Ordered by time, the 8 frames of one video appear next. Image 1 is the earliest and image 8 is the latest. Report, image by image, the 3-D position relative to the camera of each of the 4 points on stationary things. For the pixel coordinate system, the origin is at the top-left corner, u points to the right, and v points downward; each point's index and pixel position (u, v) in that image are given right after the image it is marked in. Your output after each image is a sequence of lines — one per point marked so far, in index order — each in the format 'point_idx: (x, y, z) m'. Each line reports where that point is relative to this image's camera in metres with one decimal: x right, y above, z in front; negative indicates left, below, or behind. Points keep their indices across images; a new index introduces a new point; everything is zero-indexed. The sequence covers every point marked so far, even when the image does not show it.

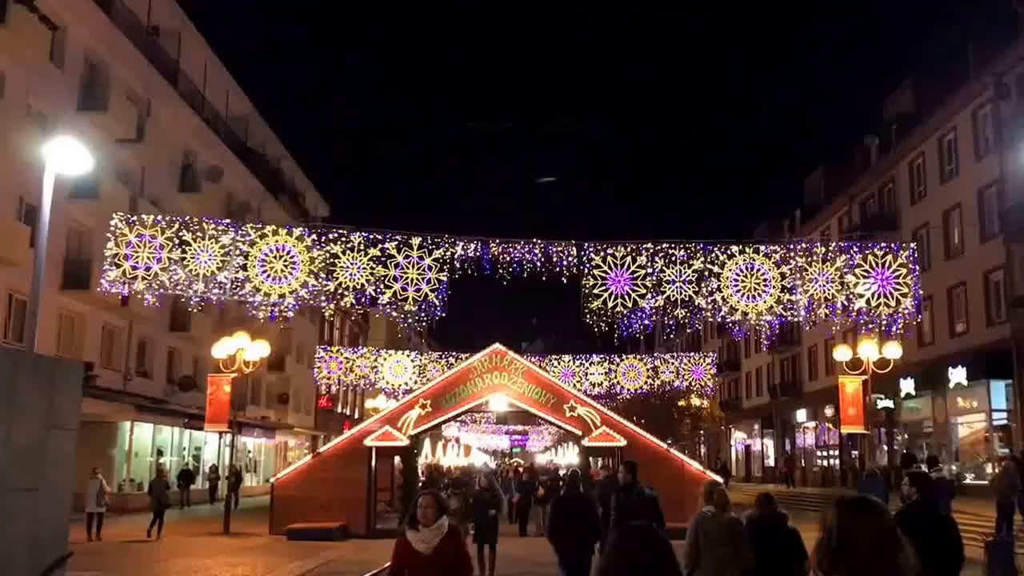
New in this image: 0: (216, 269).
0: (-4.8, +0.3, +18.1) m
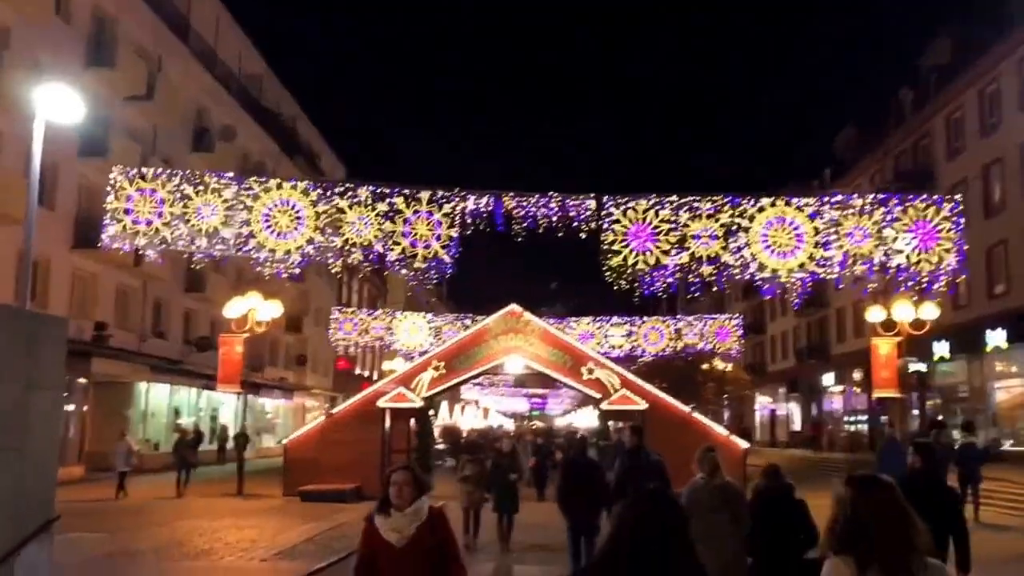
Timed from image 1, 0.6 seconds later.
0: (-4.6, +1.0, +17.4) m
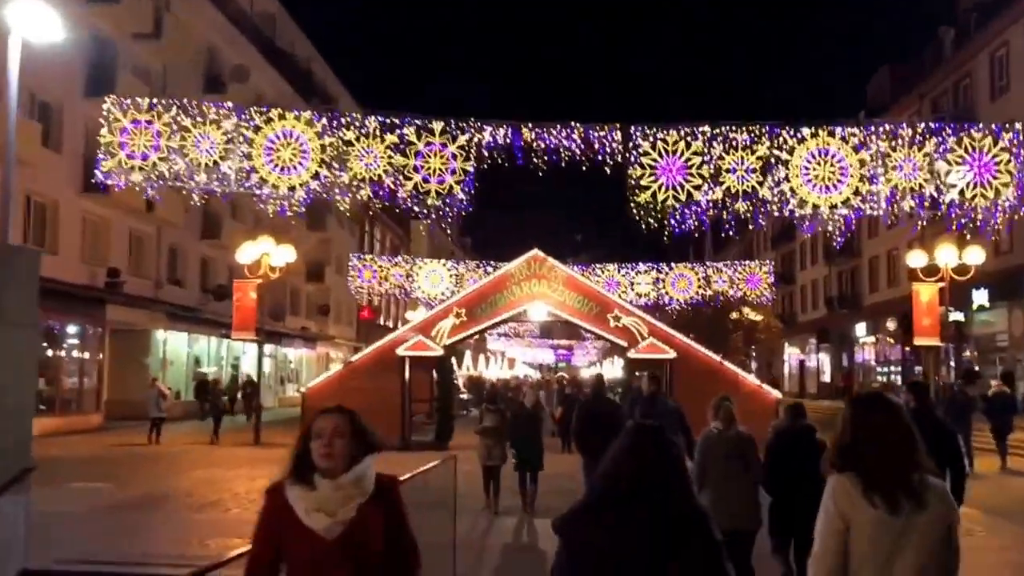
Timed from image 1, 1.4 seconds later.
0: (-4.3, +1.9, +16.3) m
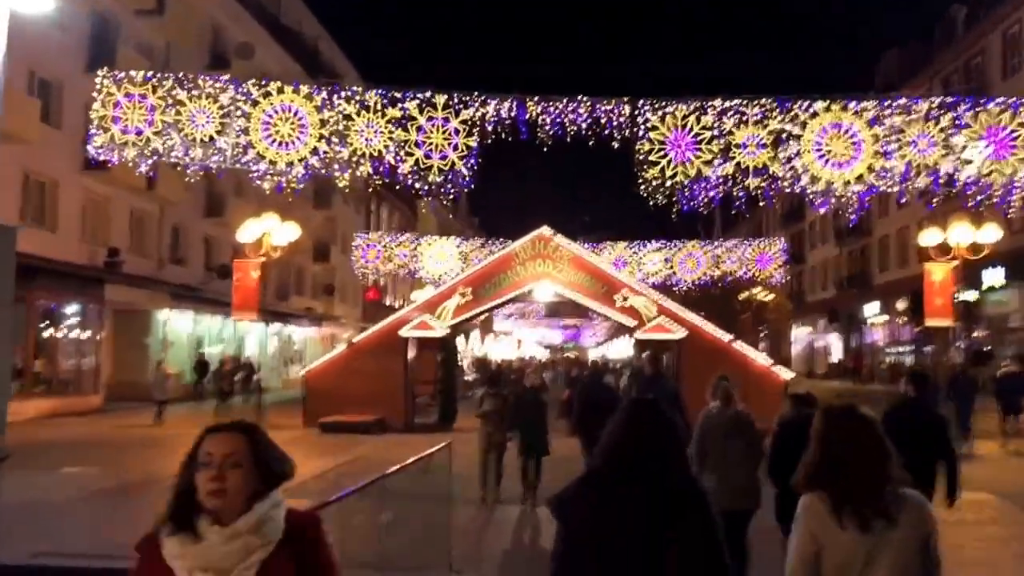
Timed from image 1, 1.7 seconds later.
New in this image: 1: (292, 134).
0: (-4.2, +2.2, +15.9) m
1: (-3.1, +2.2, +15.6) m
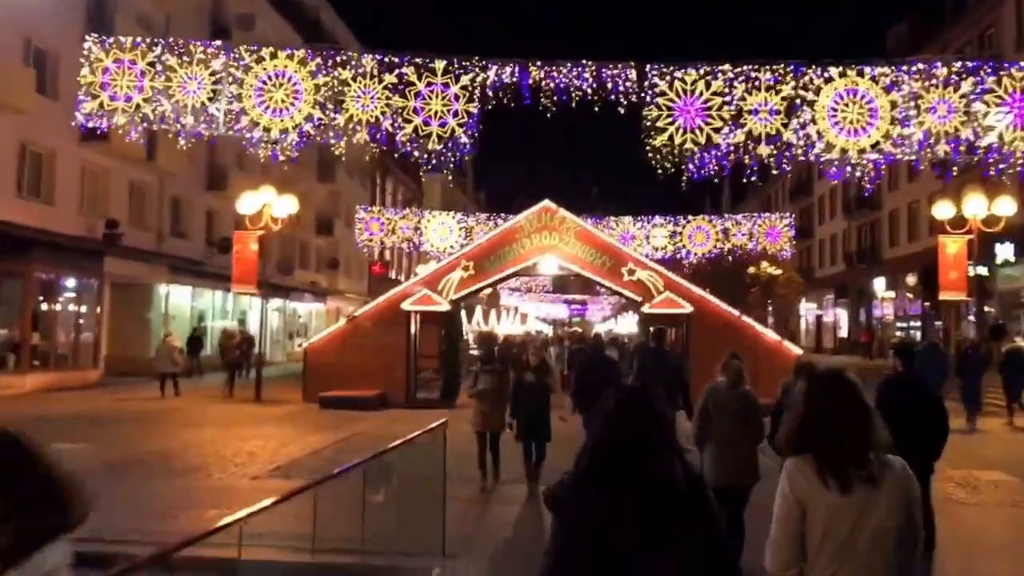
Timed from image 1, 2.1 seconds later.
0: (-4.2, +2.6, +15.3) m
1: (-3.1, +2.5, +15.1) m
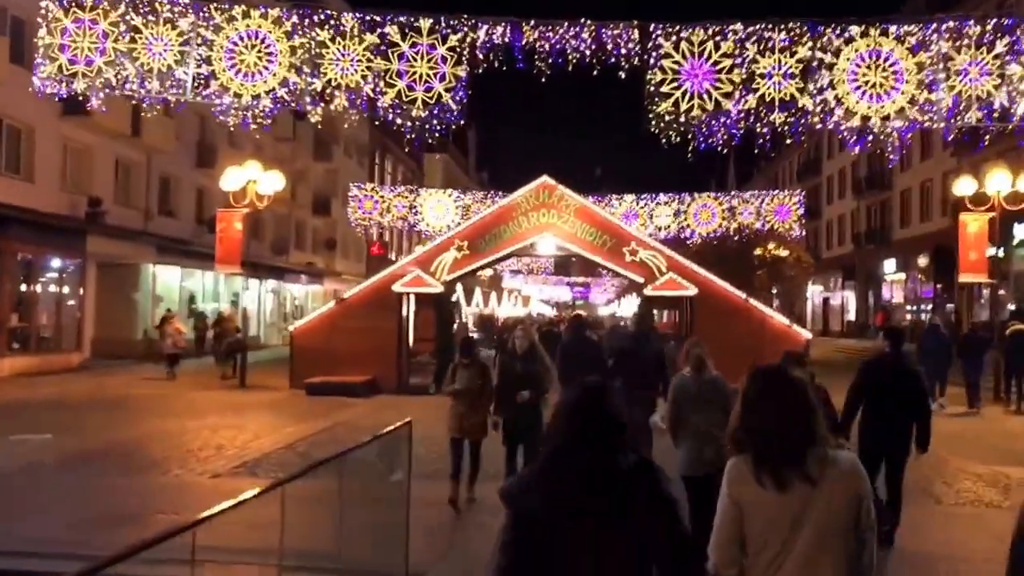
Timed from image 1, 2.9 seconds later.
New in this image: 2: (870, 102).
0: (-4.3, +2.9, +14.1) m
1: (-3.2, +2.8, +13.8) m
2: (+4.3, +2.3, +13.4) m
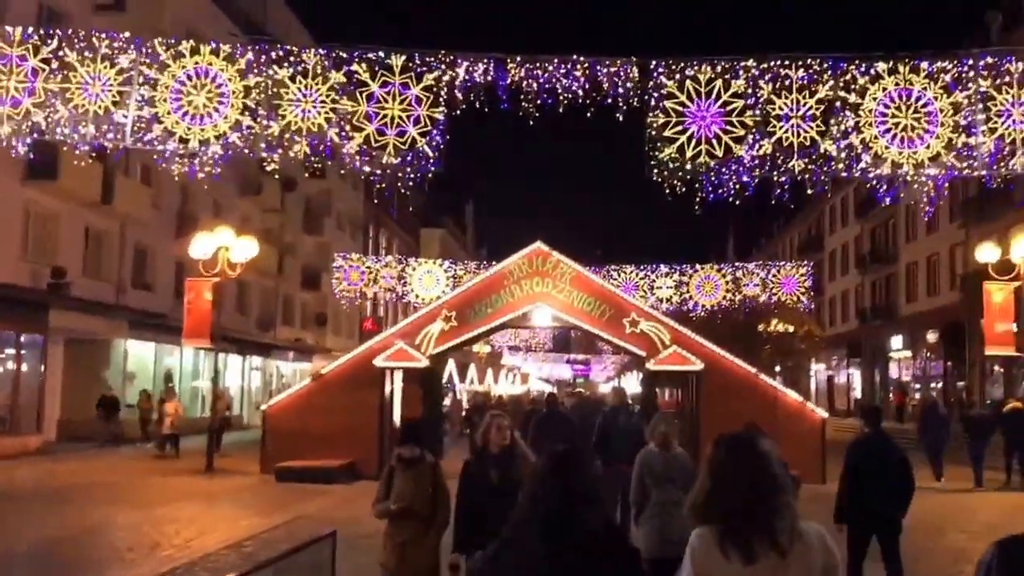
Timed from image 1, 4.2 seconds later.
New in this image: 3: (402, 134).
0: (-4.5, +2.1, +12.5) m
1: (-3.3, +2.0, +12.2) m
2: (+4.2, +1.5, +11.8) m
3: (-1.2, +1.7, +12.2) m
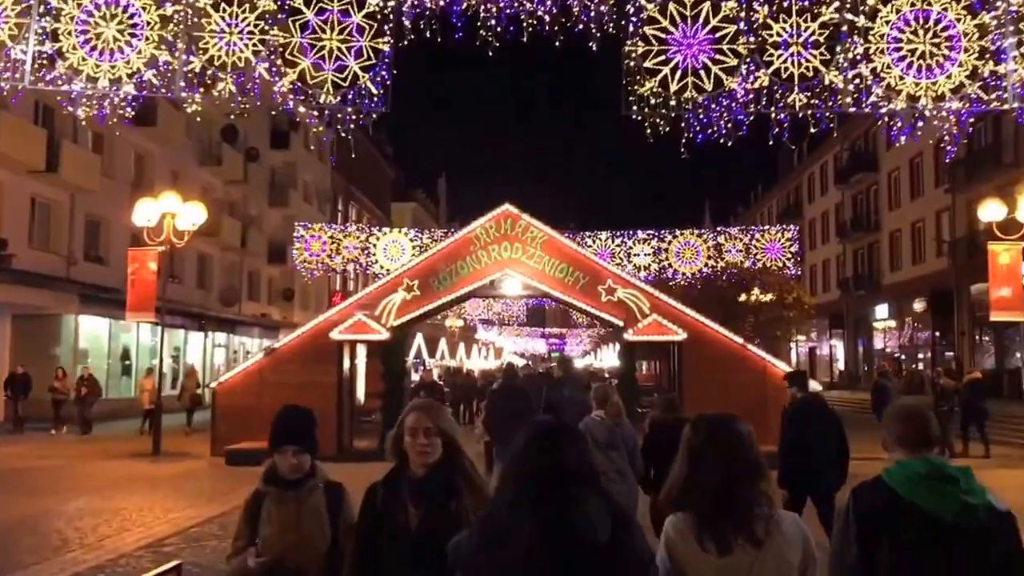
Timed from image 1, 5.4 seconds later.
0: (-4.9, +2.4, +10.8) m
1: (-3.7, +2.4, +10.6) m
2: (+3.8, +1.9, +10.3) m
3: (-1.6, +2.1, +10.6) m
